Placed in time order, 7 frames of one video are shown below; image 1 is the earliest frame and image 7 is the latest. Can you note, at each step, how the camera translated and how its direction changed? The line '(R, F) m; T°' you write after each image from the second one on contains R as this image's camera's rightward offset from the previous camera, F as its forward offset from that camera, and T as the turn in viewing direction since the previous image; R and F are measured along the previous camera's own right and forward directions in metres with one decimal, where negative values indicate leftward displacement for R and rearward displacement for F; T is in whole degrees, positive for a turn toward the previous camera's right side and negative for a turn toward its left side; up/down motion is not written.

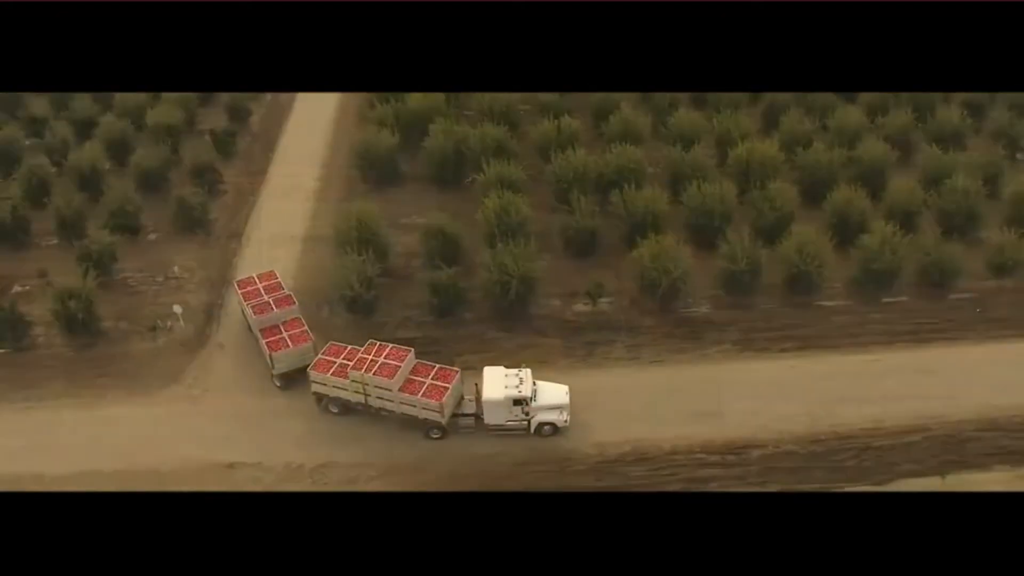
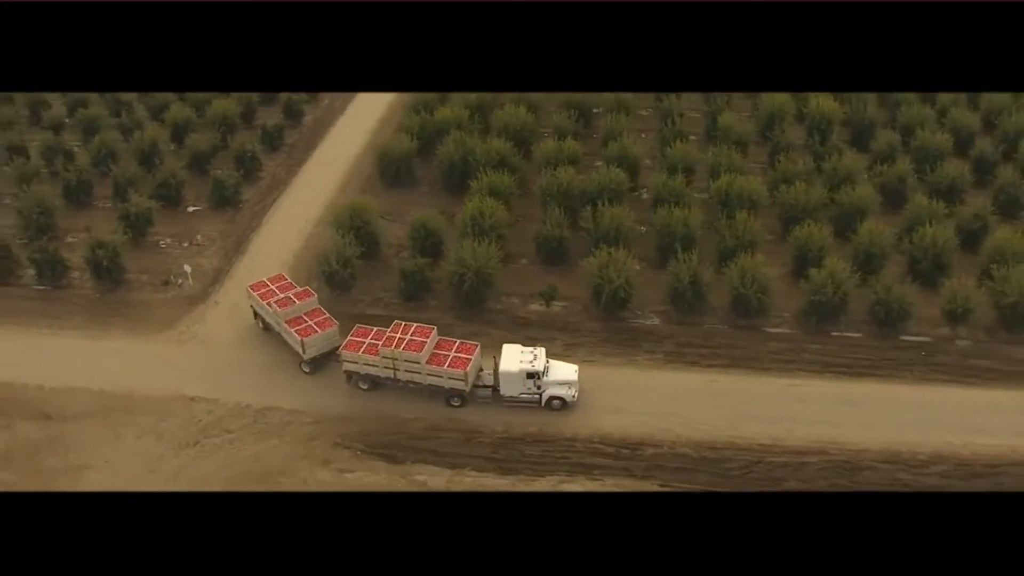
(+4.6, -2.2) m; -9°
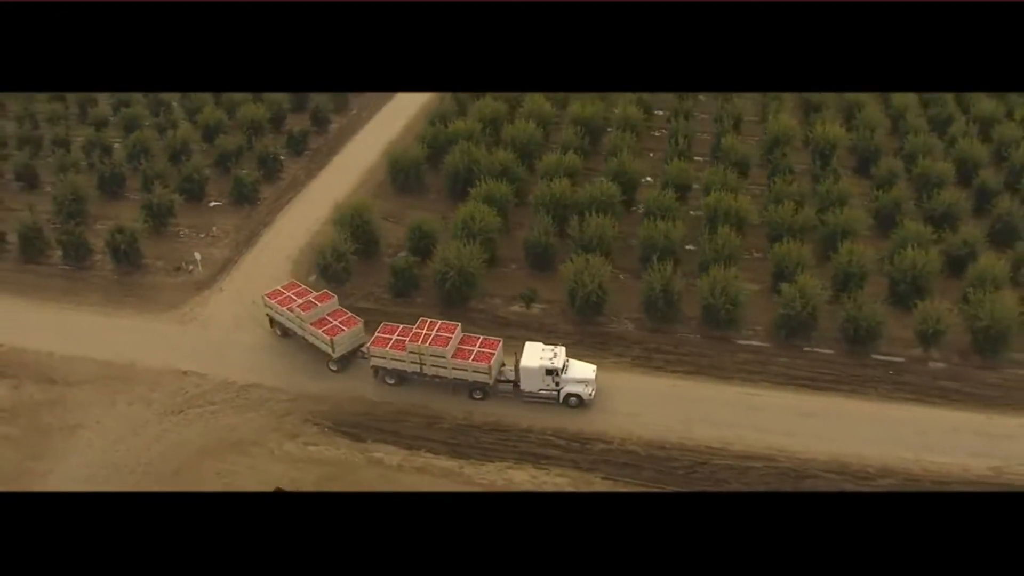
(+2.6, -1.2) m; -5°
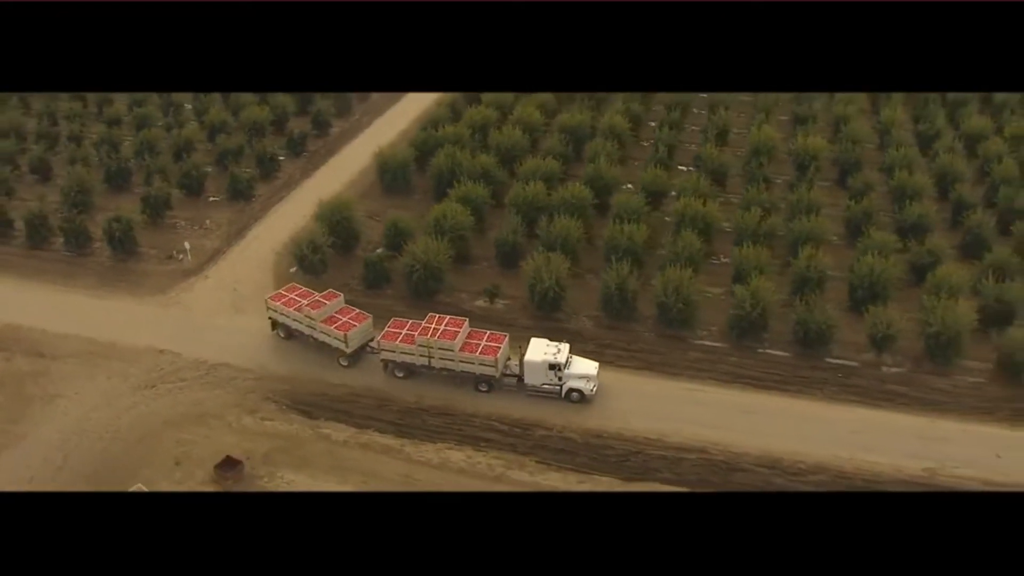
(+2.6, -1.1) m; -4°
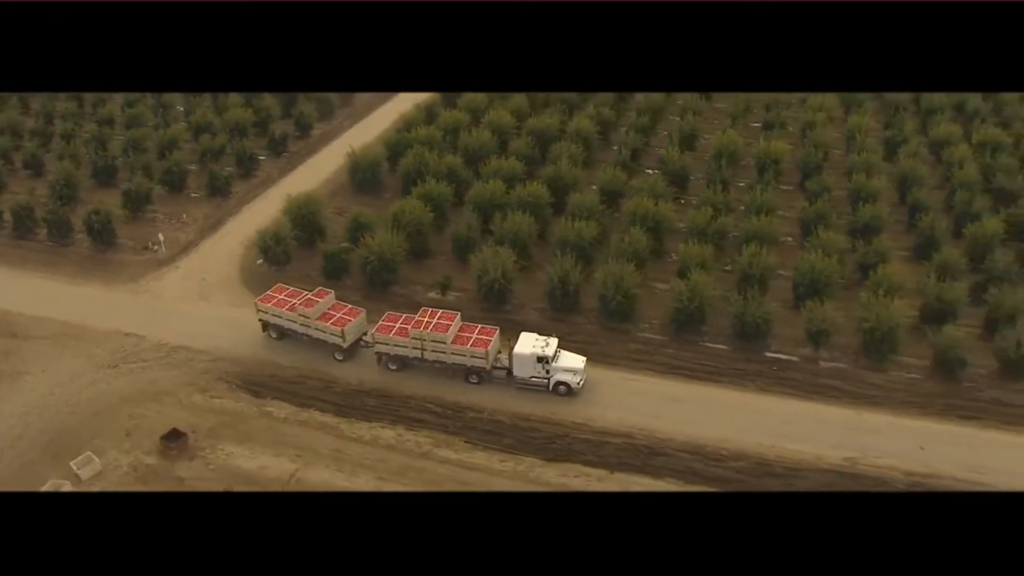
(+2.5, -1.1) m; -3°
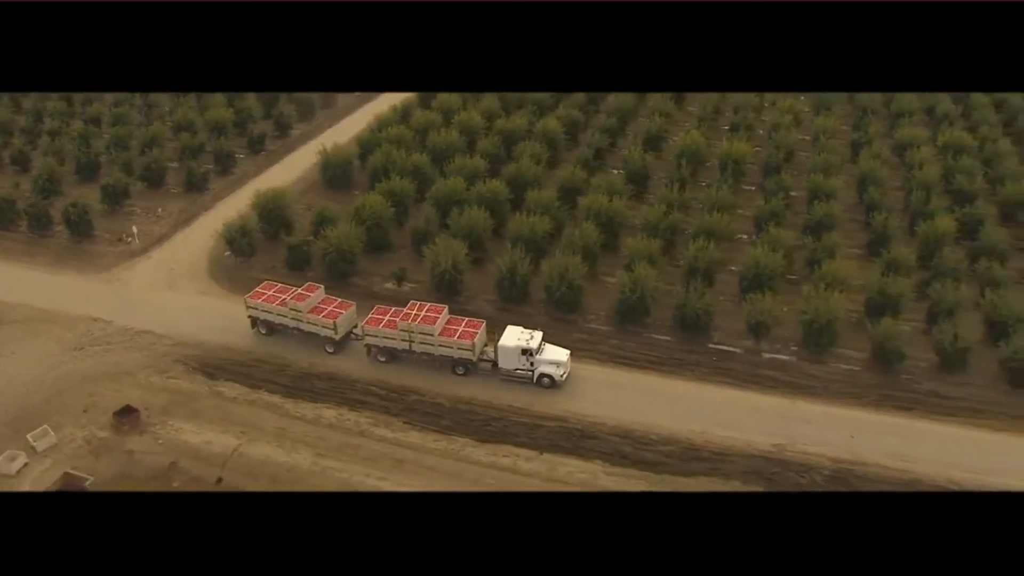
(+2.2, -1.0) m; -2°
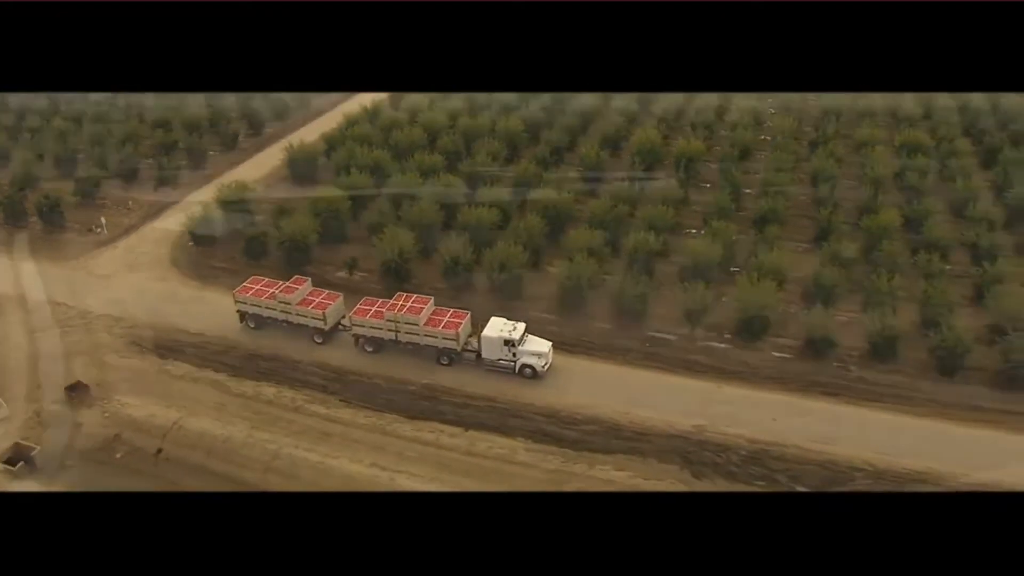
(+2.5, -1.0) m; -2°
